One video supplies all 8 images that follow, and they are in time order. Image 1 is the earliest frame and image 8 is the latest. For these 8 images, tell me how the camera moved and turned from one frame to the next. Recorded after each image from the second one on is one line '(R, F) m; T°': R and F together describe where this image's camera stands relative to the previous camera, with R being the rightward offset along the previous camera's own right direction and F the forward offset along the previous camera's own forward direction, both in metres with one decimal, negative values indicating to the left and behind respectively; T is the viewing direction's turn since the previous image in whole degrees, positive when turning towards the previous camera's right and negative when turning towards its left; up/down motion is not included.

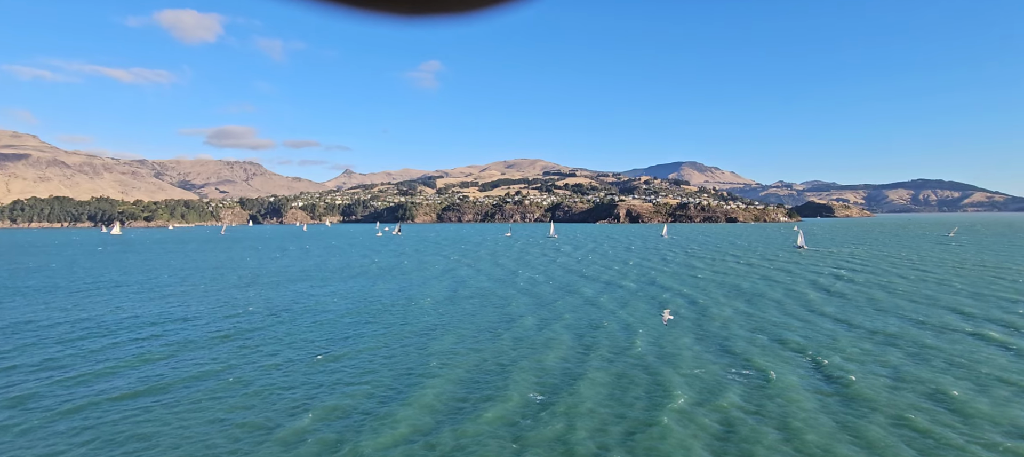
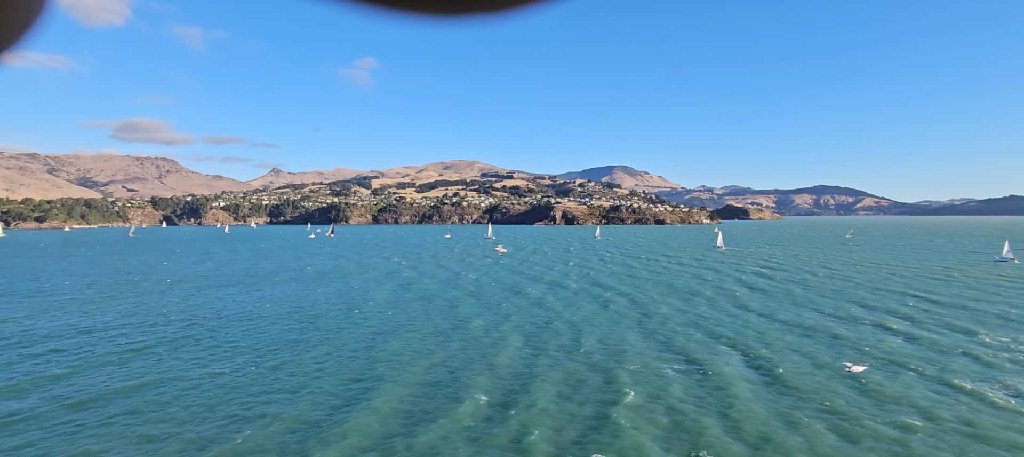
(-1.1, +5.2) m; -37°
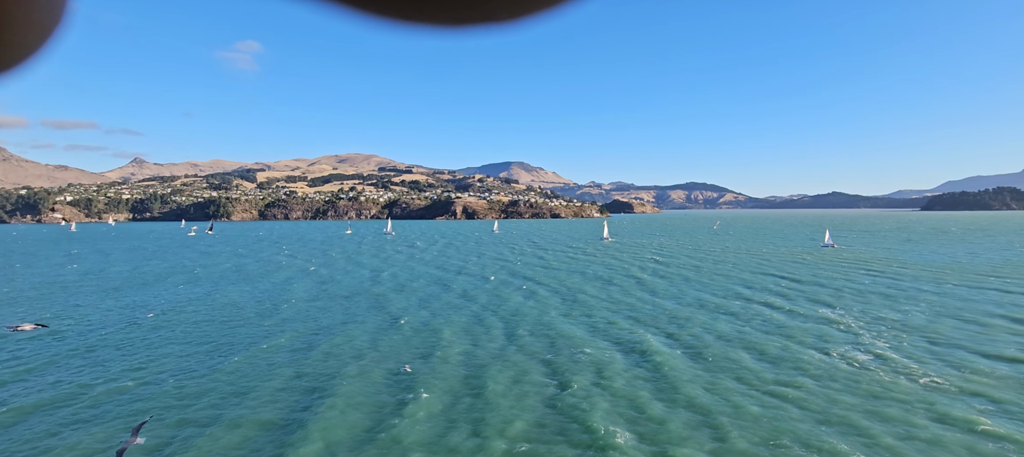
(-1.4, -1.3) m; +13°
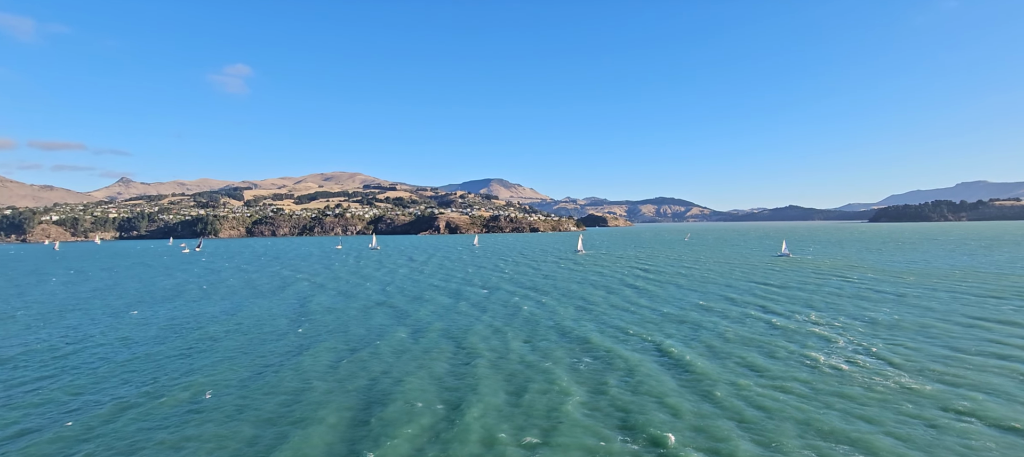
(-1.4, -4.6) m; +3°
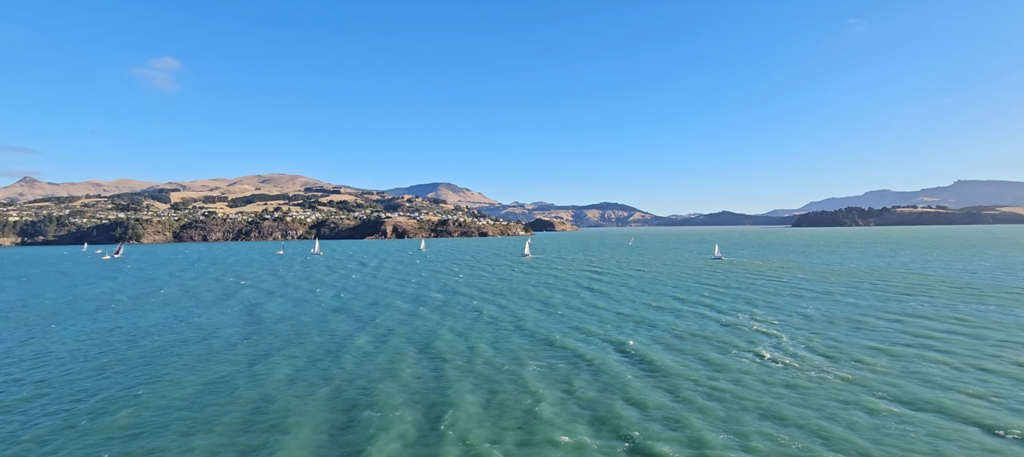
(-1.5, -0.3) m; +7°
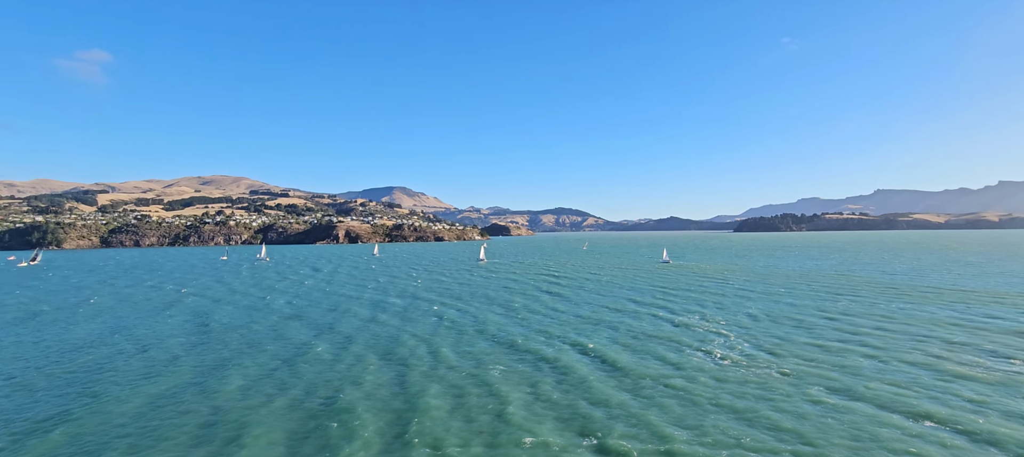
(-0.8, -0.2) m; +6°
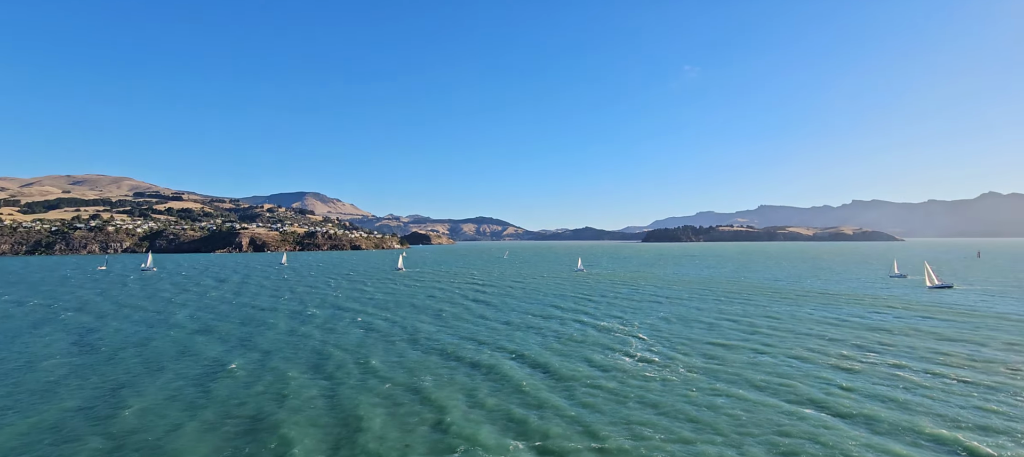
(-1.5, -0.1) m; +10°
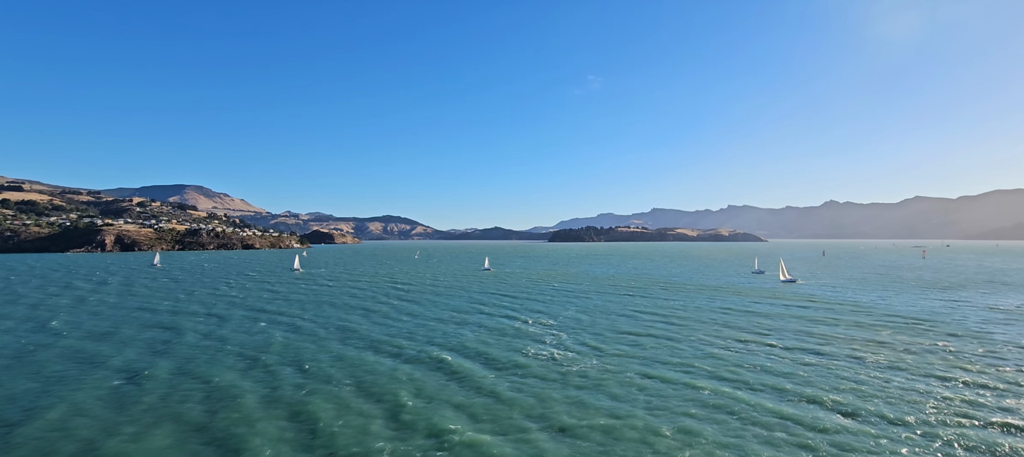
(-3.1, 0.0) m; +13°
